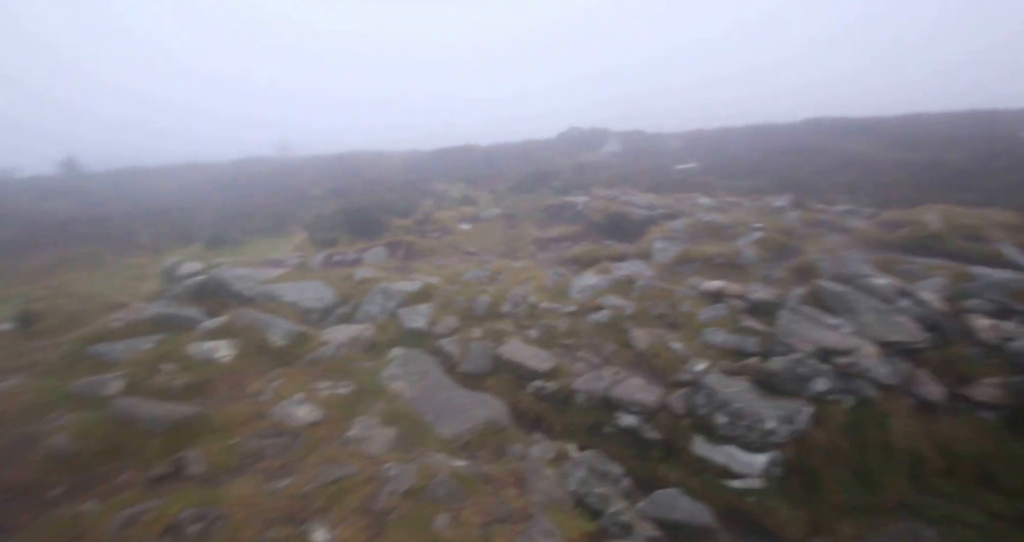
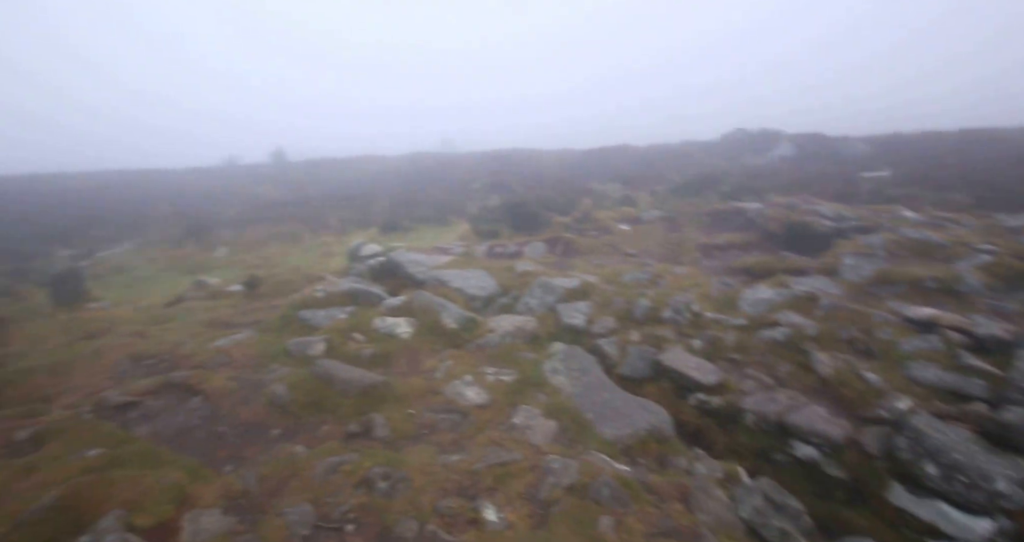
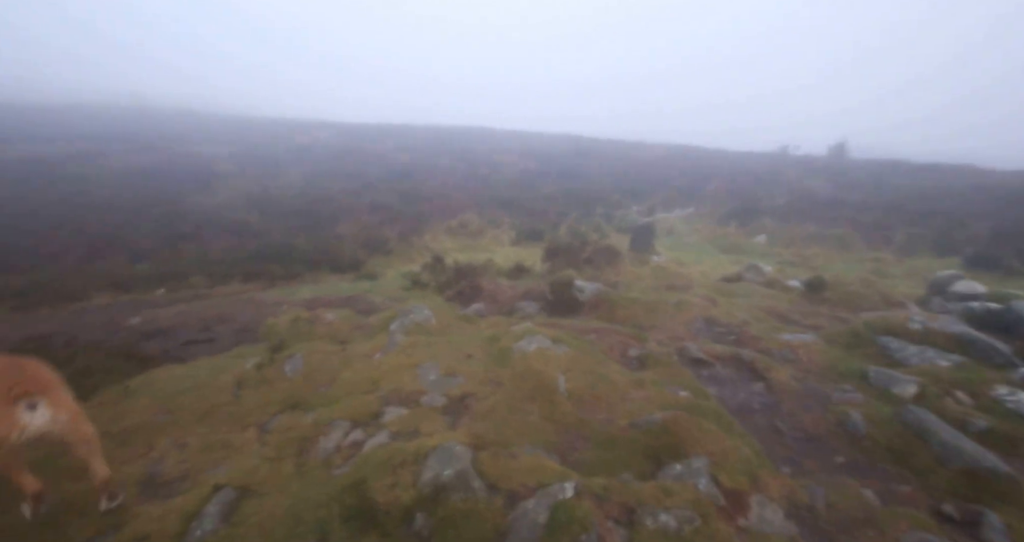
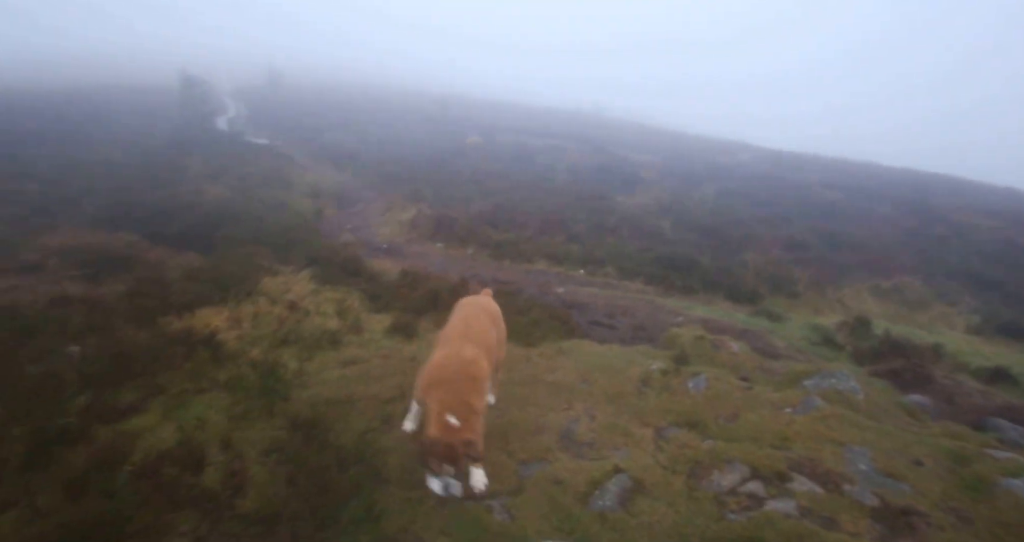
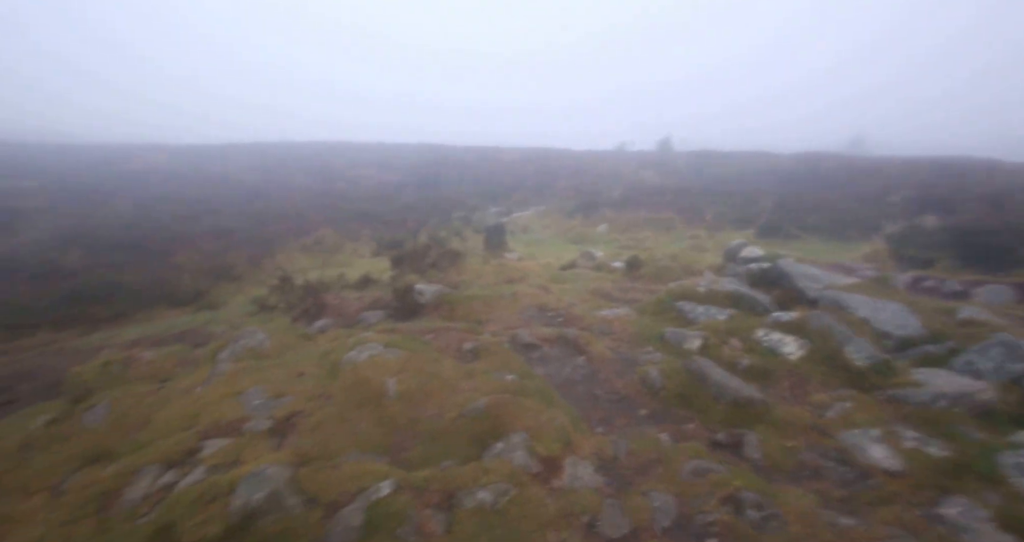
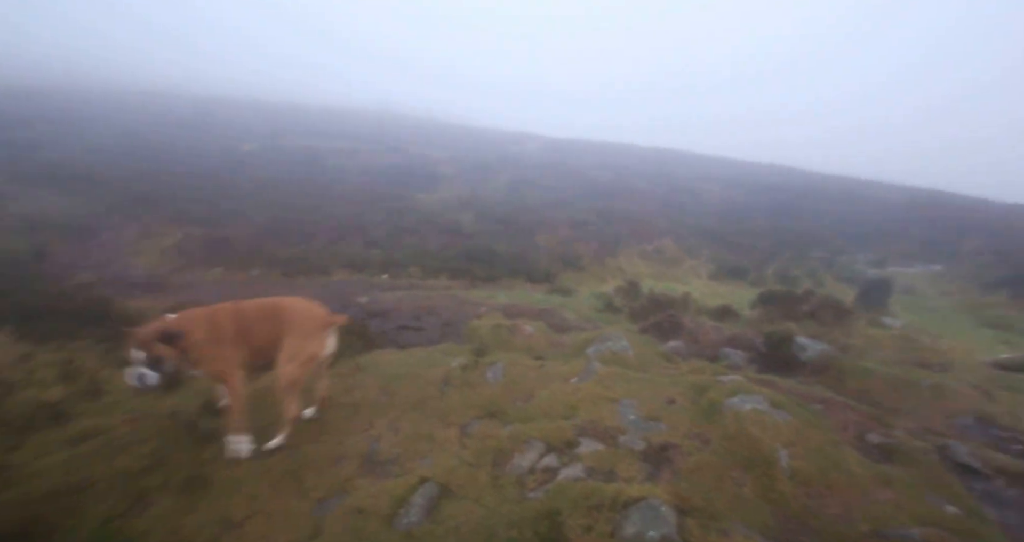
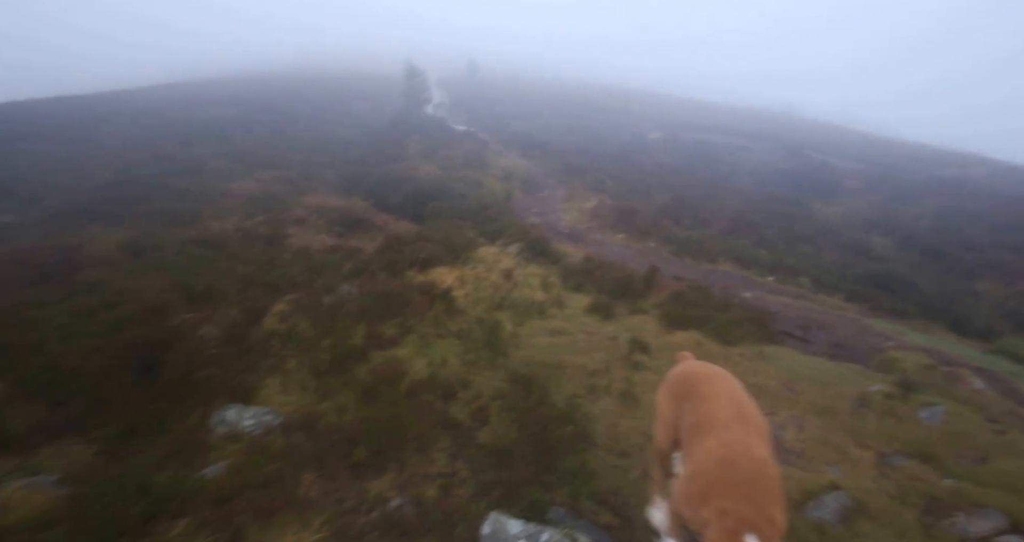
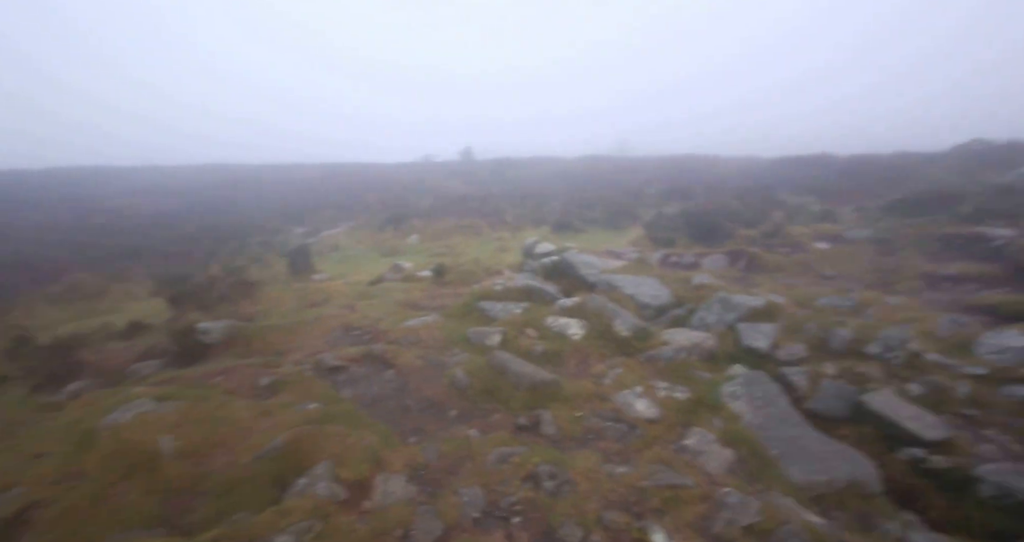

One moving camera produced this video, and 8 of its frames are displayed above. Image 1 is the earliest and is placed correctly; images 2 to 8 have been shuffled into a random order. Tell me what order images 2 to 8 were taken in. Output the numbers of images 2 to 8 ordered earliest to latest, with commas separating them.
2, 8, 5, 3, 6, 4, 7
